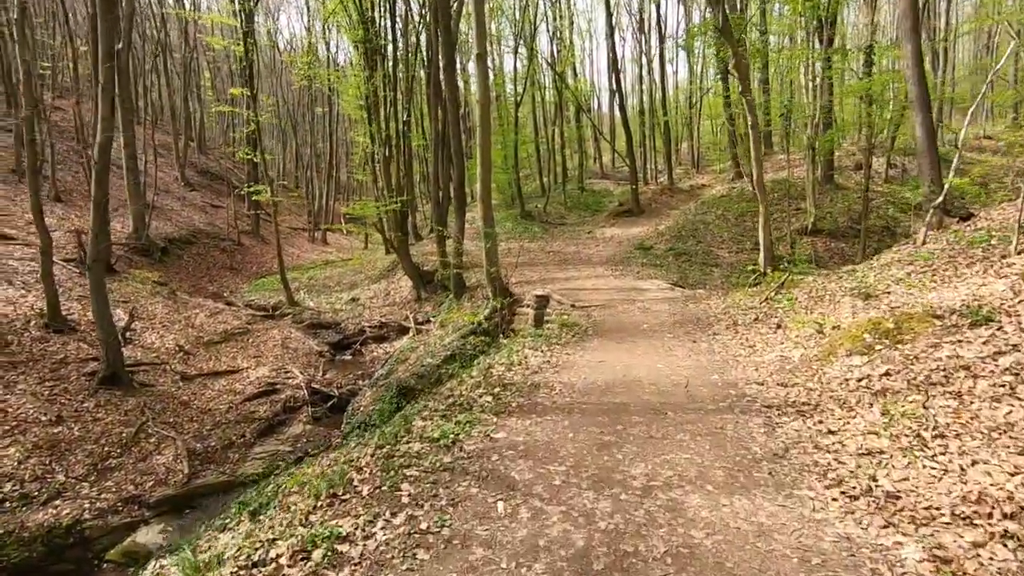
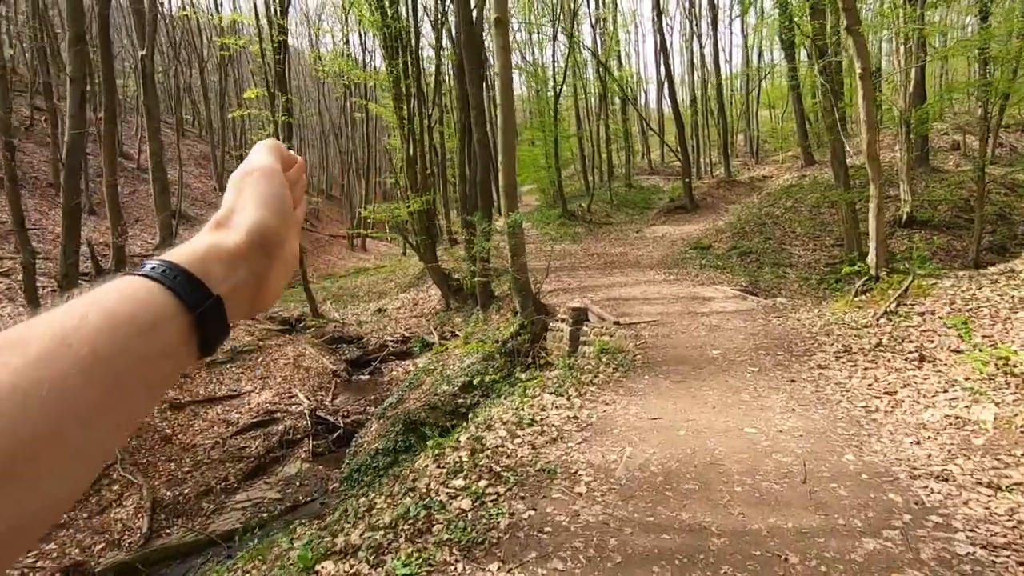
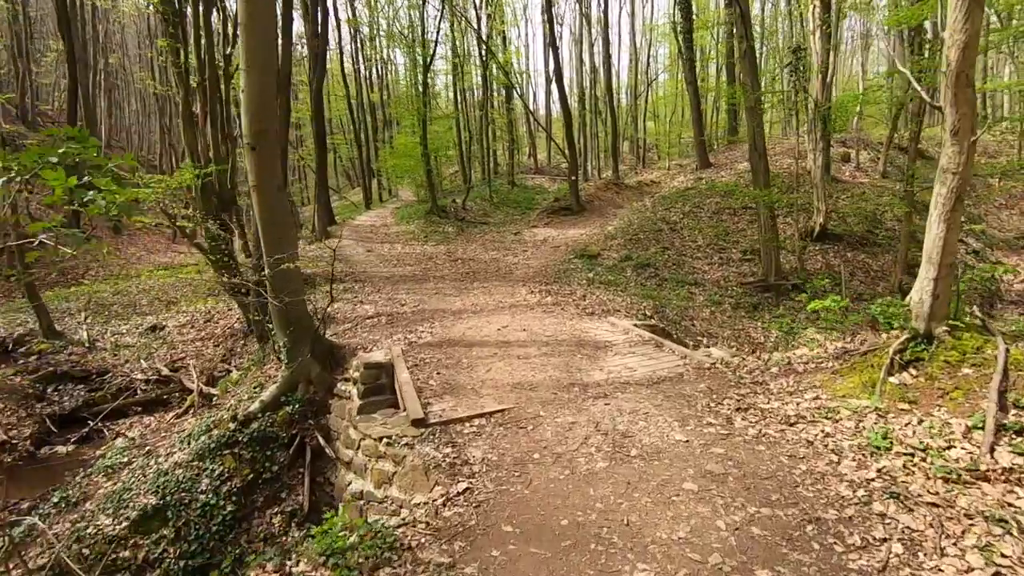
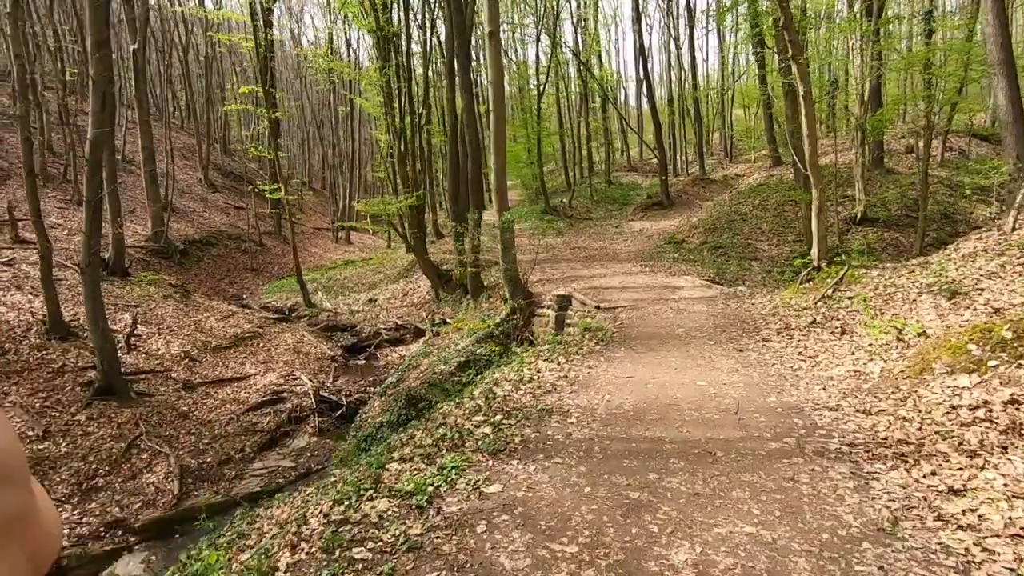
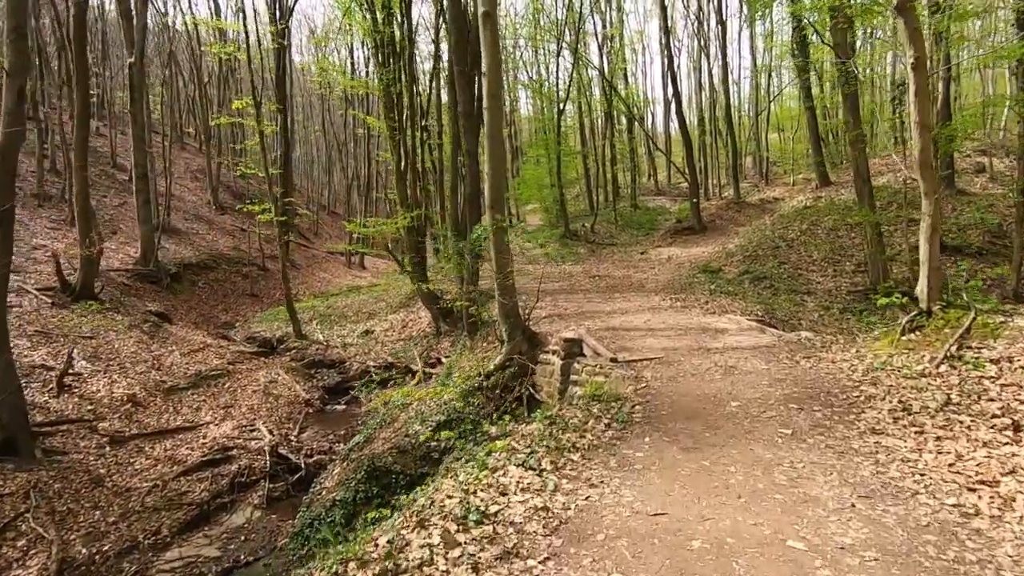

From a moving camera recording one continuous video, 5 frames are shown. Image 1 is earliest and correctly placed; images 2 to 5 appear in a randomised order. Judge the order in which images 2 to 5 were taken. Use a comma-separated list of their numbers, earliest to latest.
4, 2, 5, 3
